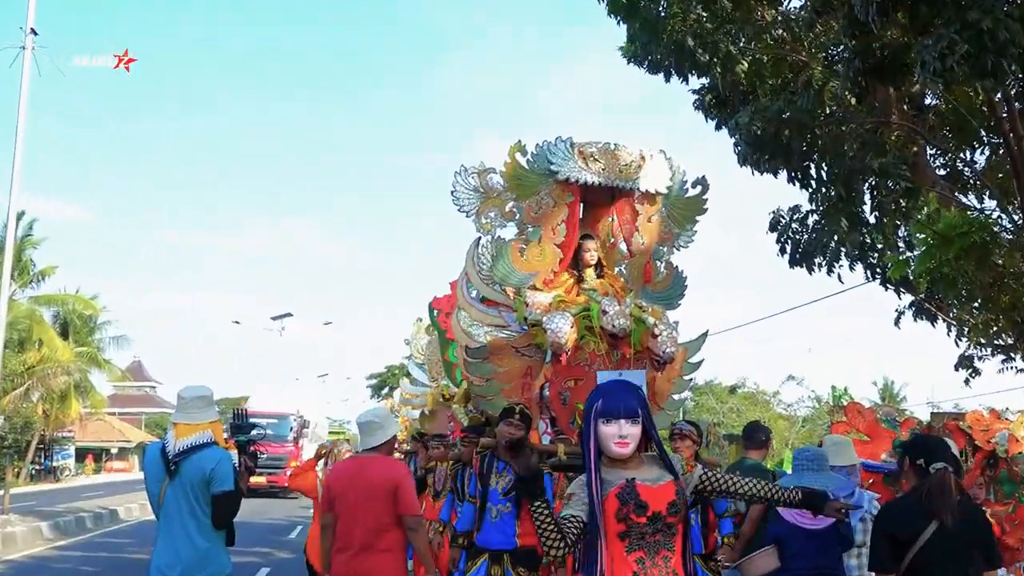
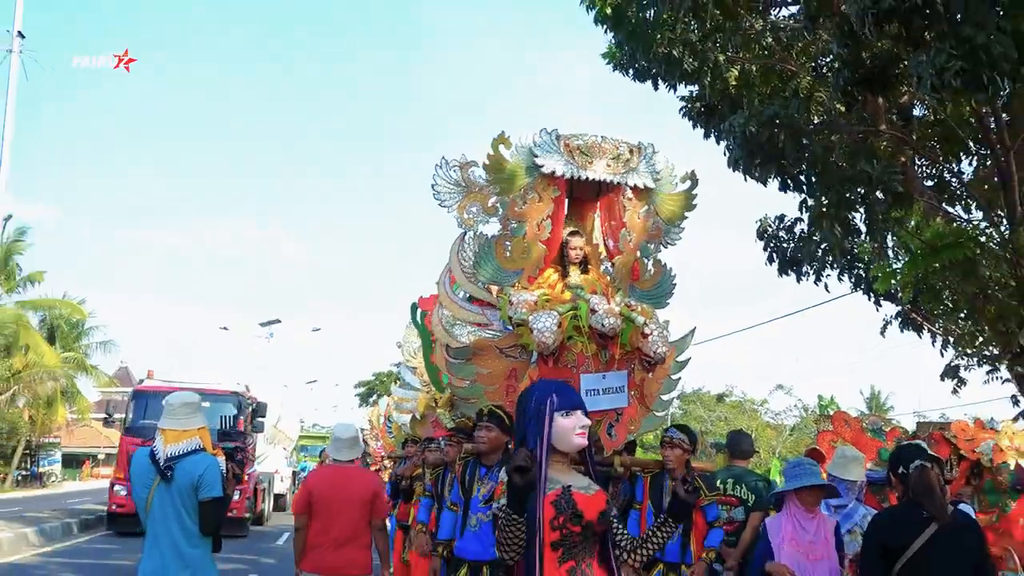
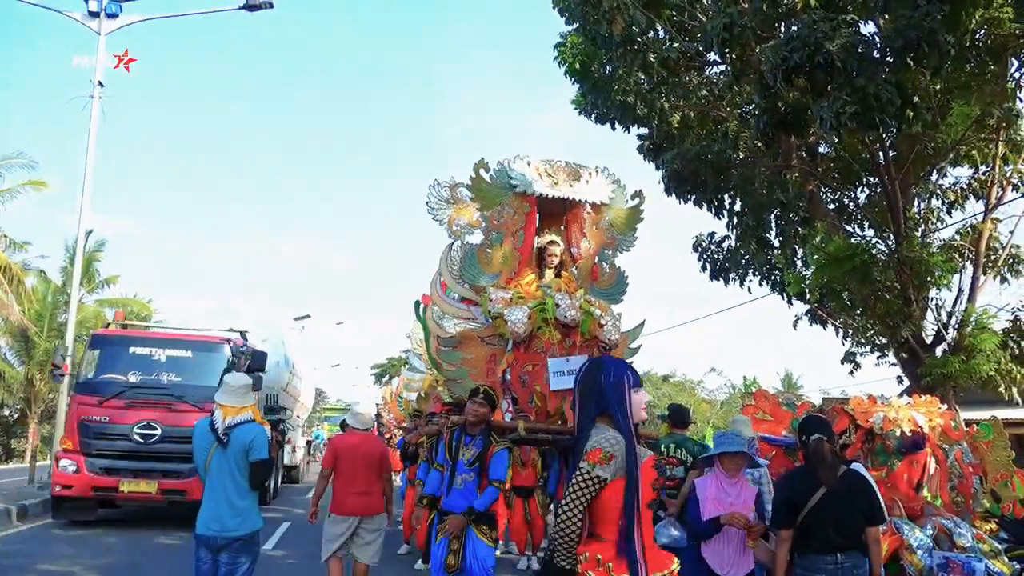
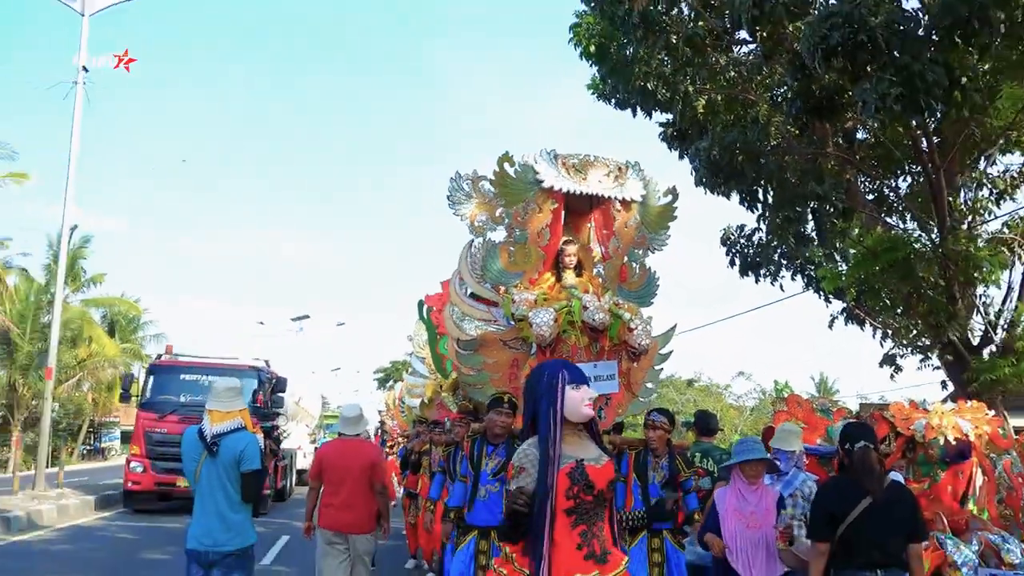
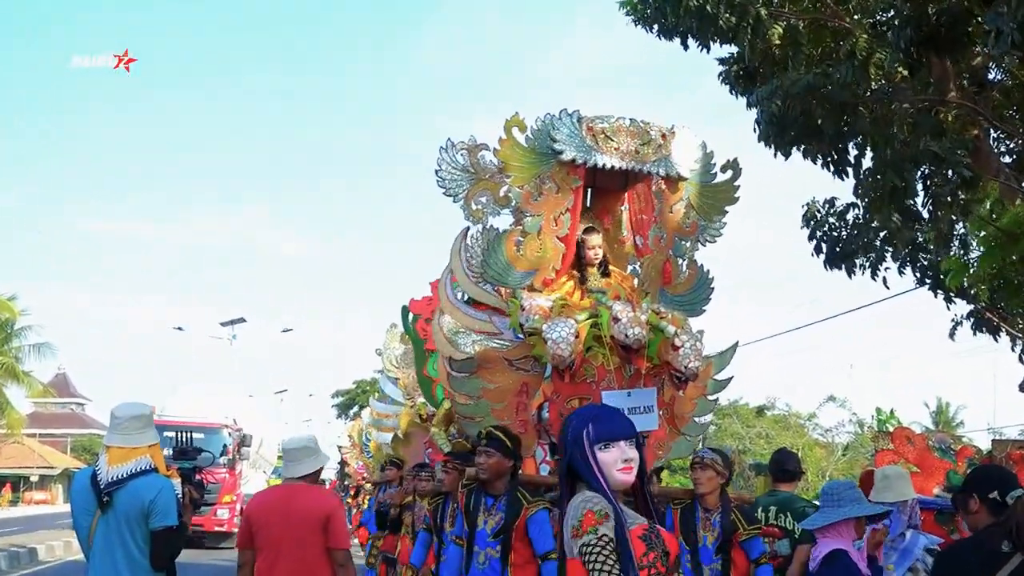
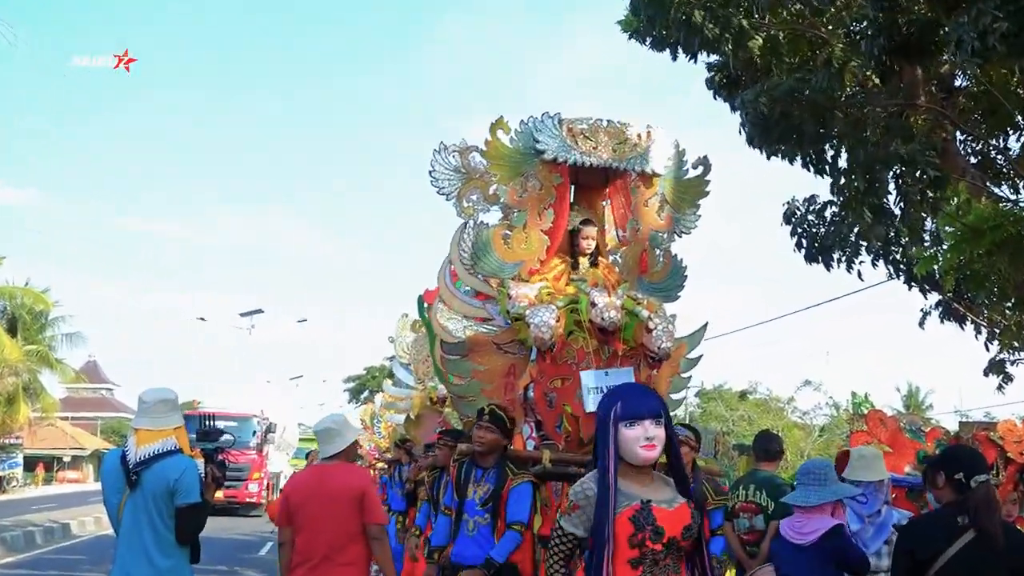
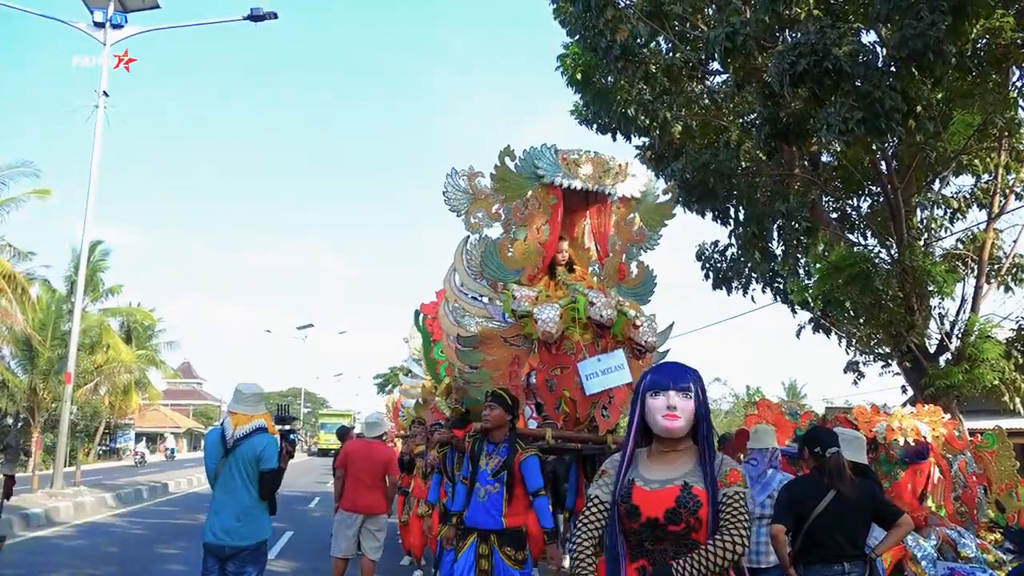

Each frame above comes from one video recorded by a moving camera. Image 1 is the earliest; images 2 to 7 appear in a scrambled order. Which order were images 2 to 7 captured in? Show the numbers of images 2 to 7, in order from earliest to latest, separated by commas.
6, 5, 2, 4, 3, 7
